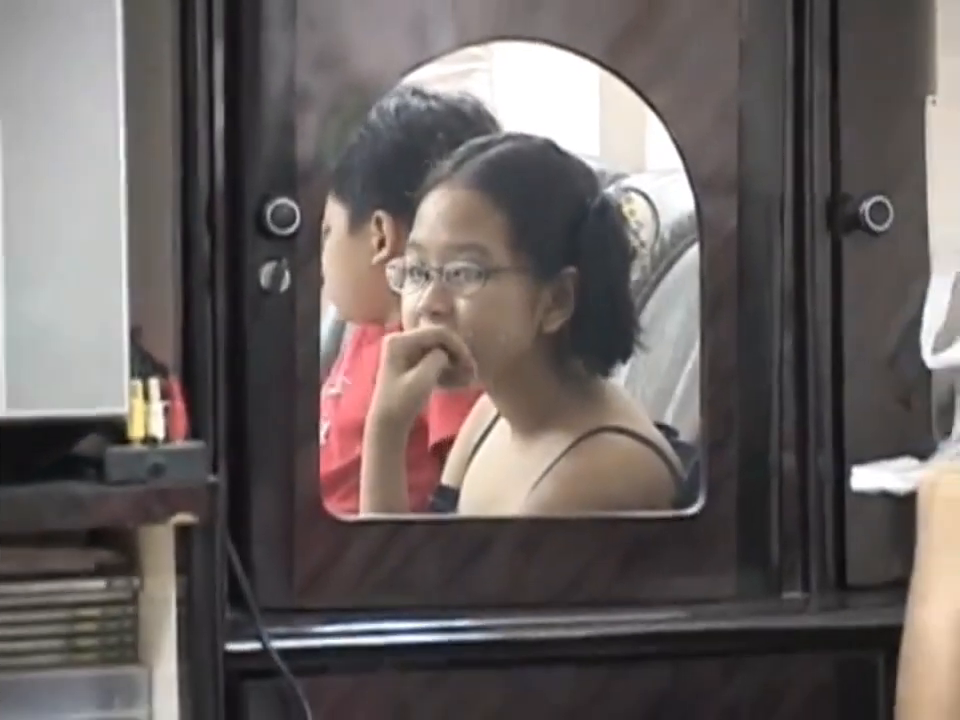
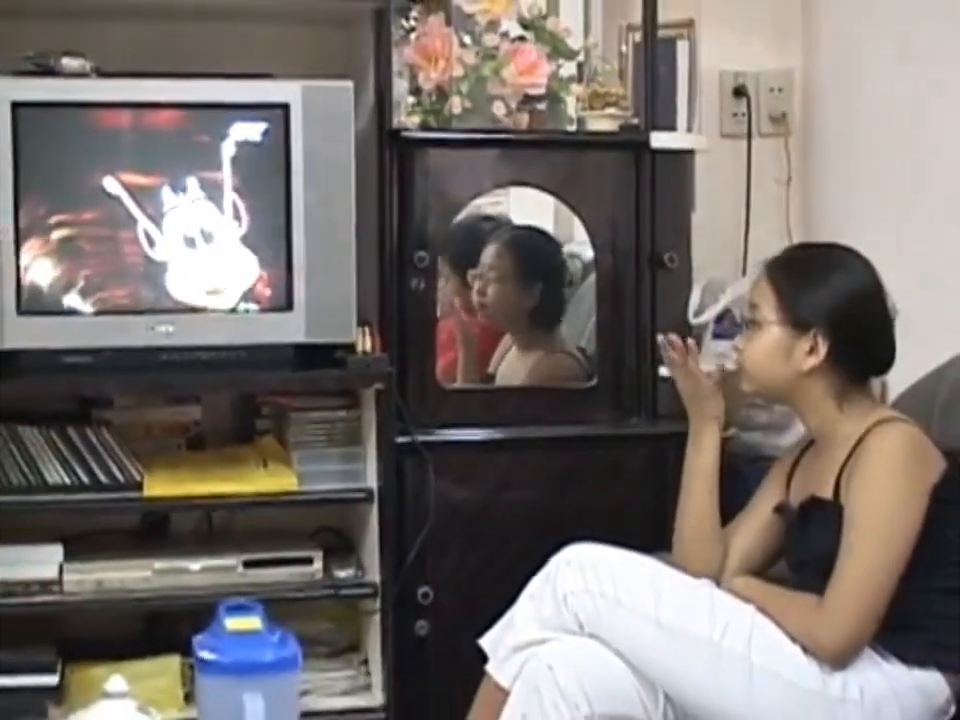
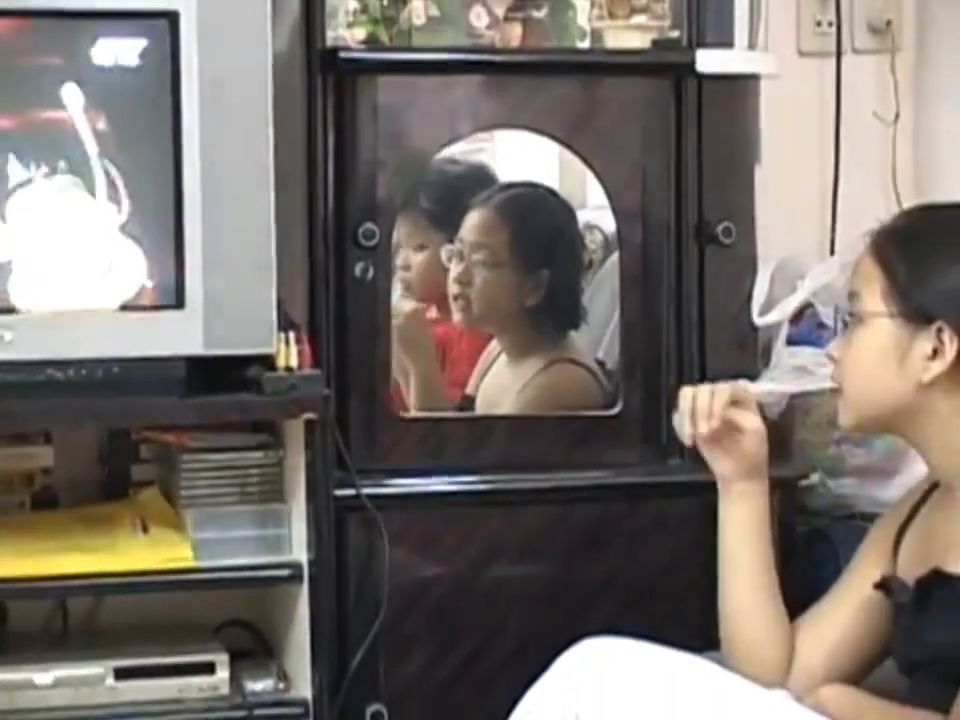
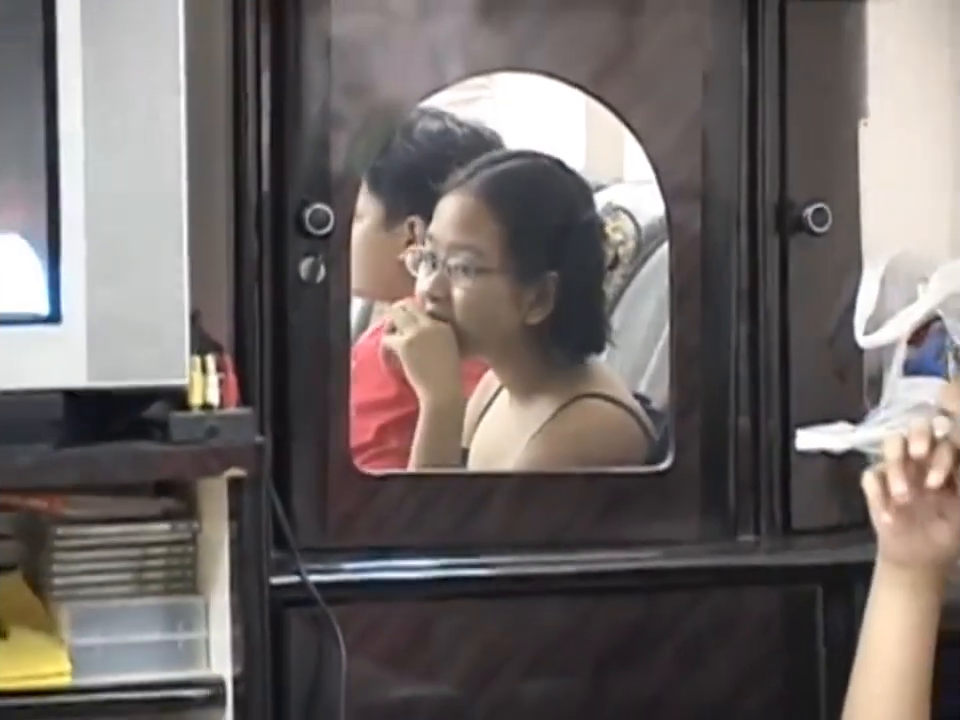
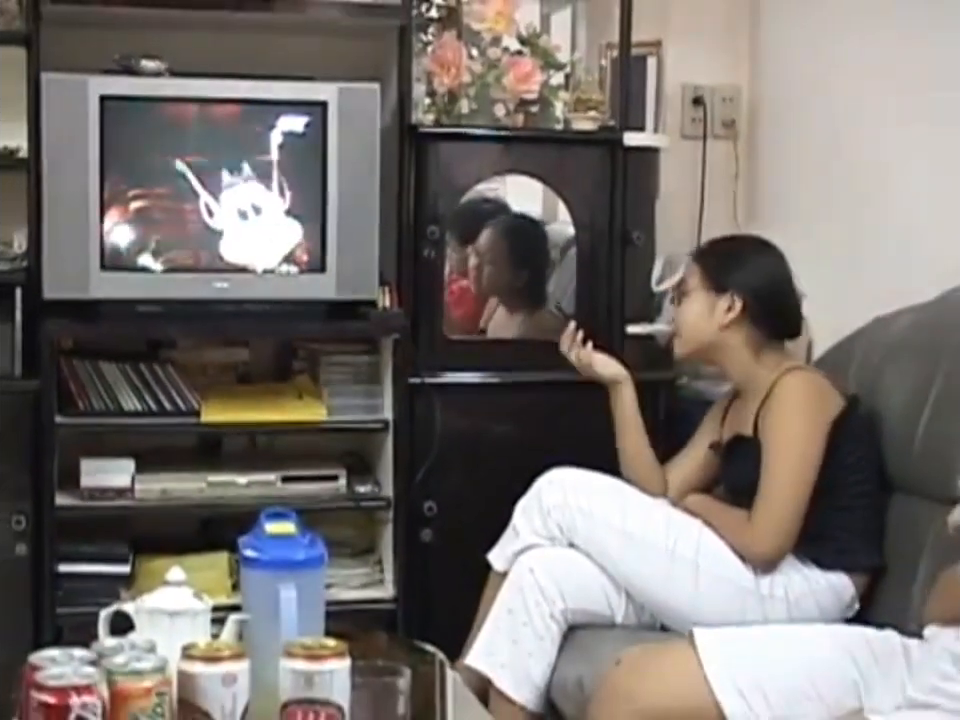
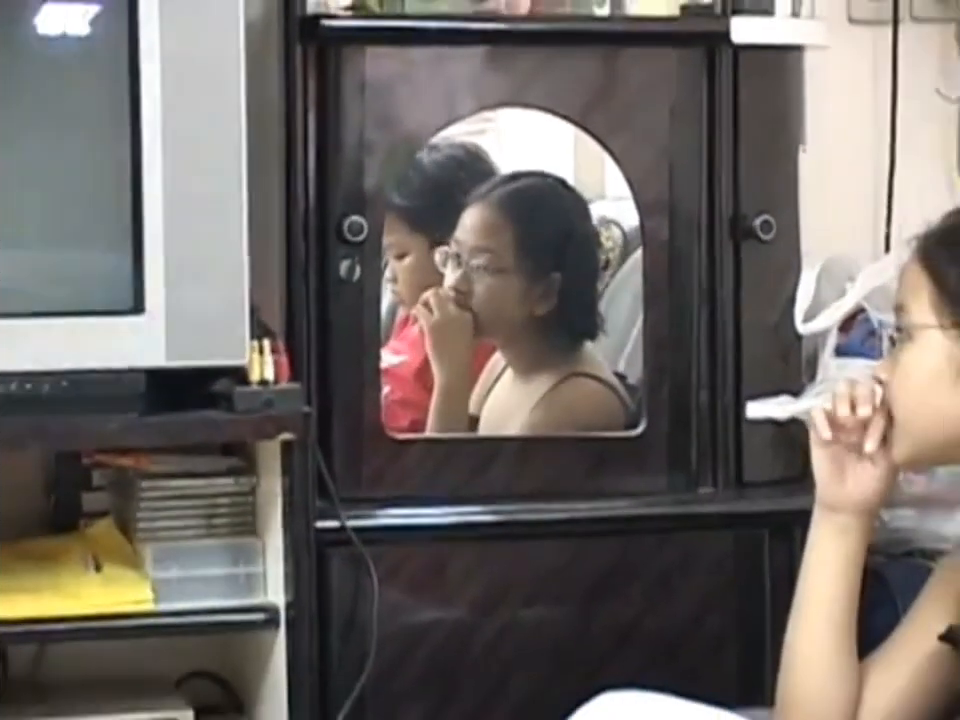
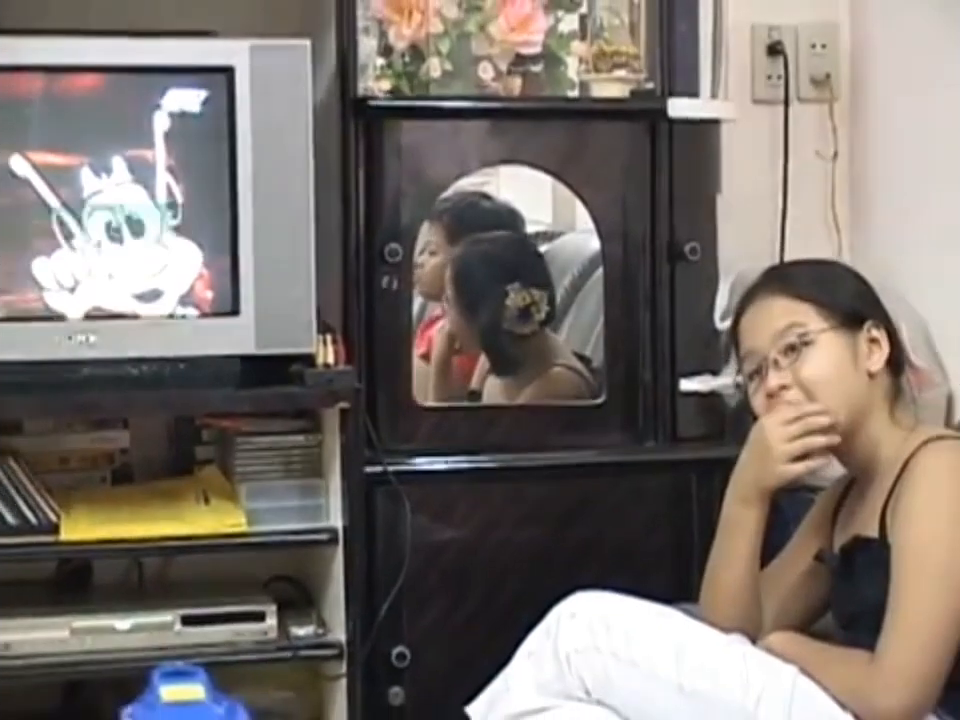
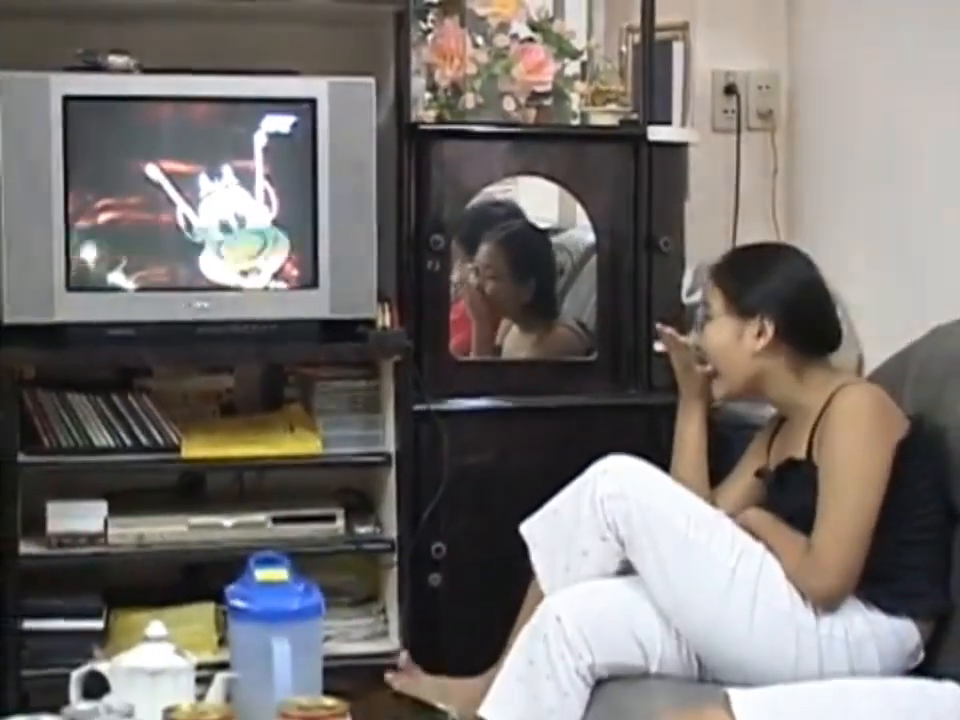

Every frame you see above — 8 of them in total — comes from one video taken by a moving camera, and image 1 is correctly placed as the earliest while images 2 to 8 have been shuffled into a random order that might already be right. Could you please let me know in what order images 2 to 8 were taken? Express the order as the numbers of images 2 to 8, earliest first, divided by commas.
4, 6, 3, 7, 2, 8, 5
